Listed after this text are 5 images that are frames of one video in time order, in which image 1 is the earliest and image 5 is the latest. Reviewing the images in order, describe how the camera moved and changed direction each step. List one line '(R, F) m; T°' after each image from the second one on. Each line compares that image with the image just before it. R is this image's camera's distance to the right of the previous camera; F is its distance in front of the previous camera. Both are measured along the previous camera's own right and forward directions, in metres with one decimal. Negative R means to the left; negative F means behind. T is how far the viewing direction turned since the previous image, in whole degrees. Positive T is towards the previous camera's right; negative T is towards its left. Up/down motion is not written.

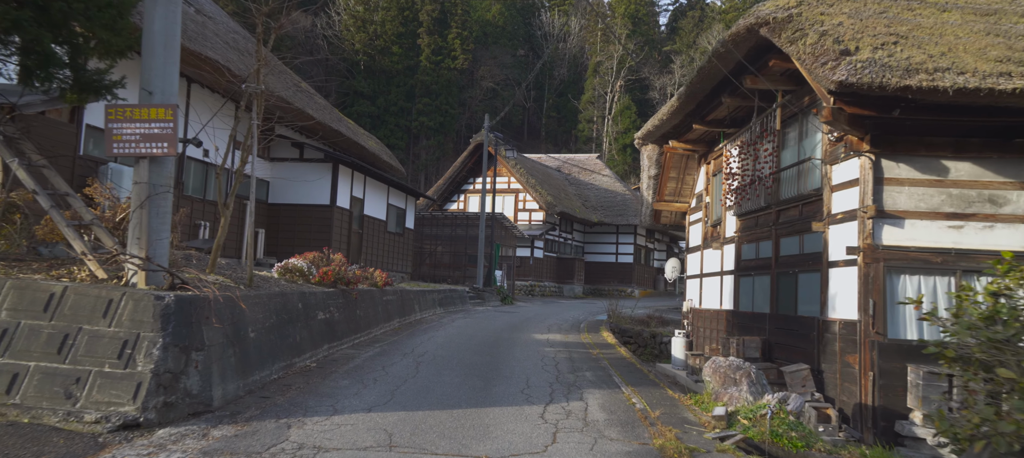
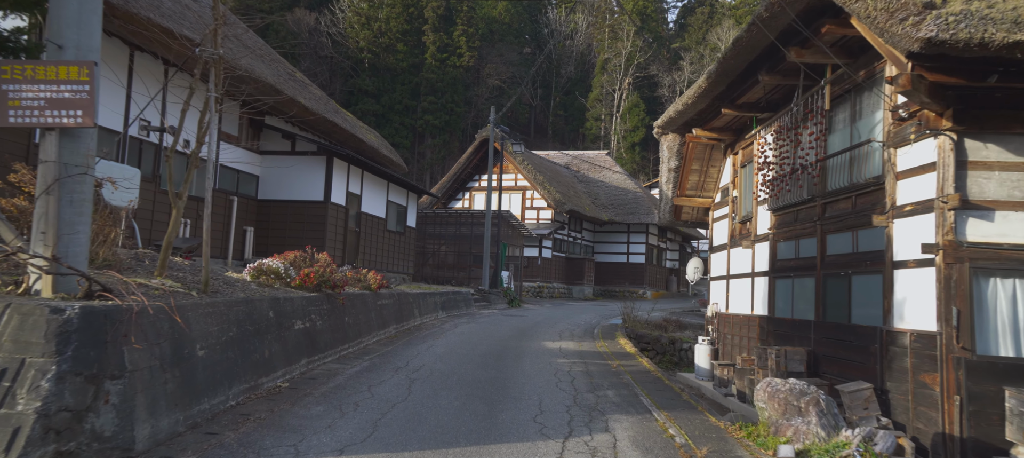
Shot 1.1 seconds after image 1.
(0.0, +1.2) m; 0°
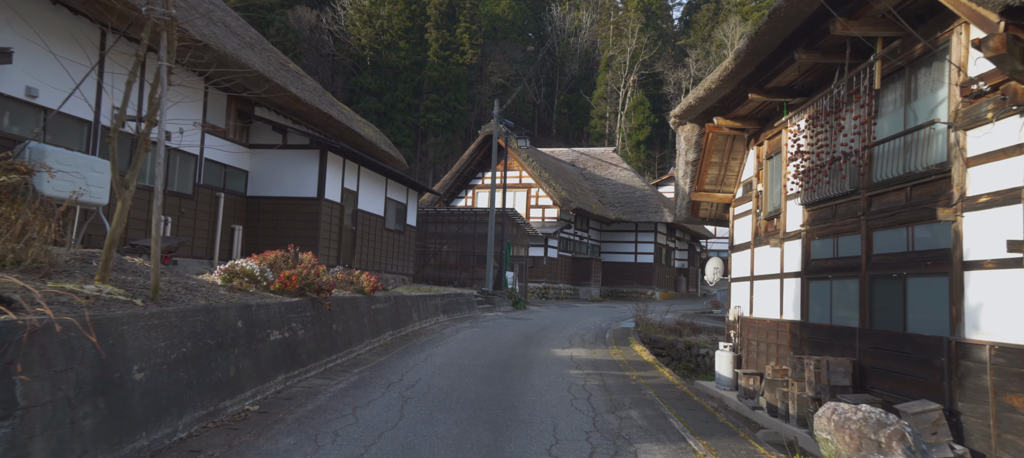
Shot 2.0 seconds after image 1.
(0.0, +1.0) m; 0°
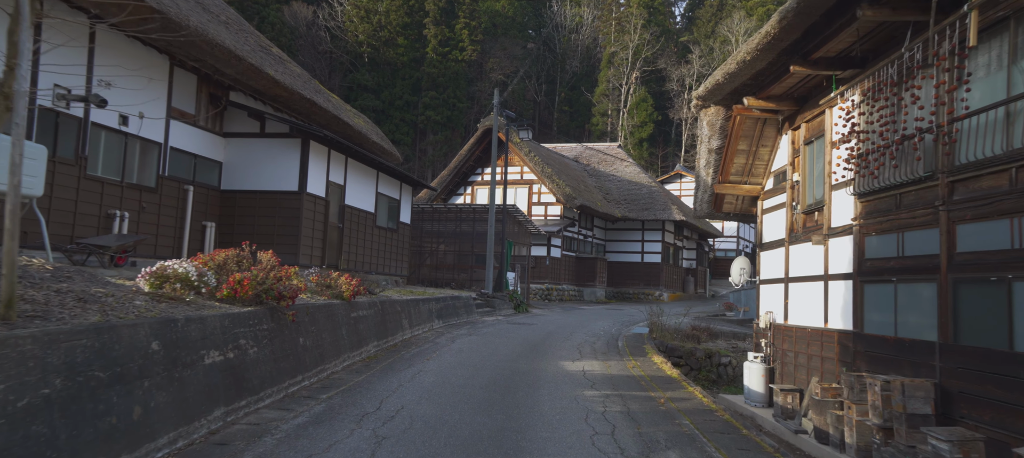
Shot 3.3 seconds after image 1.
(0.0, +1.4) m; 0°
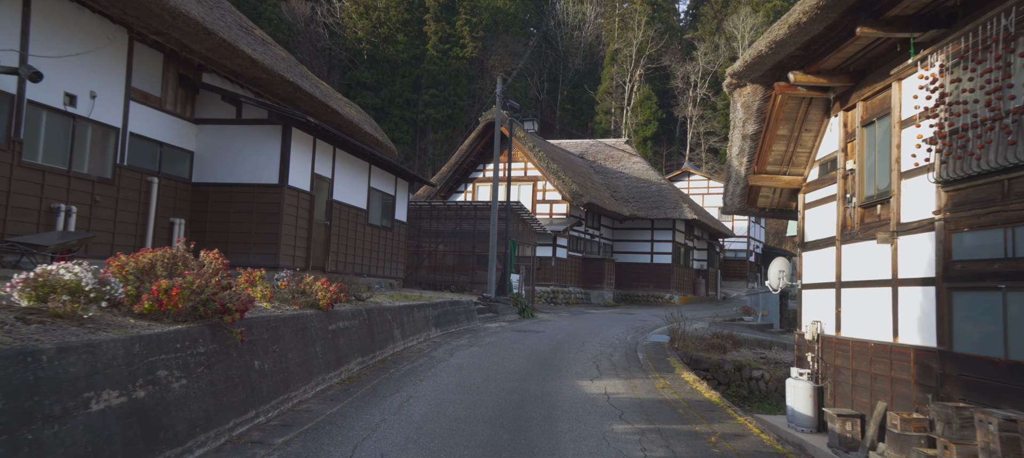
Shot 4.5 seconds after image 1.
(-0.1, +1.5) m; 0°
